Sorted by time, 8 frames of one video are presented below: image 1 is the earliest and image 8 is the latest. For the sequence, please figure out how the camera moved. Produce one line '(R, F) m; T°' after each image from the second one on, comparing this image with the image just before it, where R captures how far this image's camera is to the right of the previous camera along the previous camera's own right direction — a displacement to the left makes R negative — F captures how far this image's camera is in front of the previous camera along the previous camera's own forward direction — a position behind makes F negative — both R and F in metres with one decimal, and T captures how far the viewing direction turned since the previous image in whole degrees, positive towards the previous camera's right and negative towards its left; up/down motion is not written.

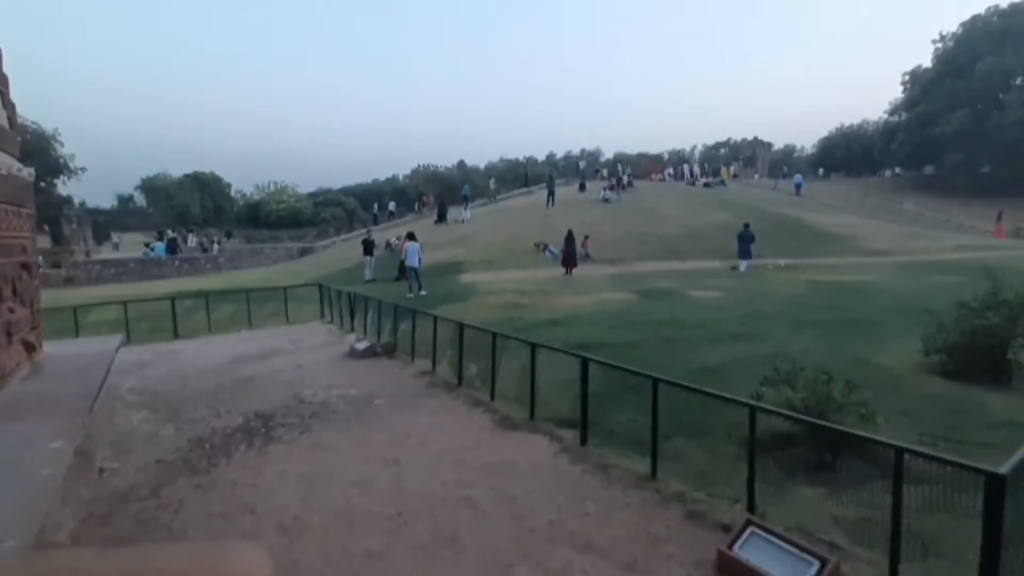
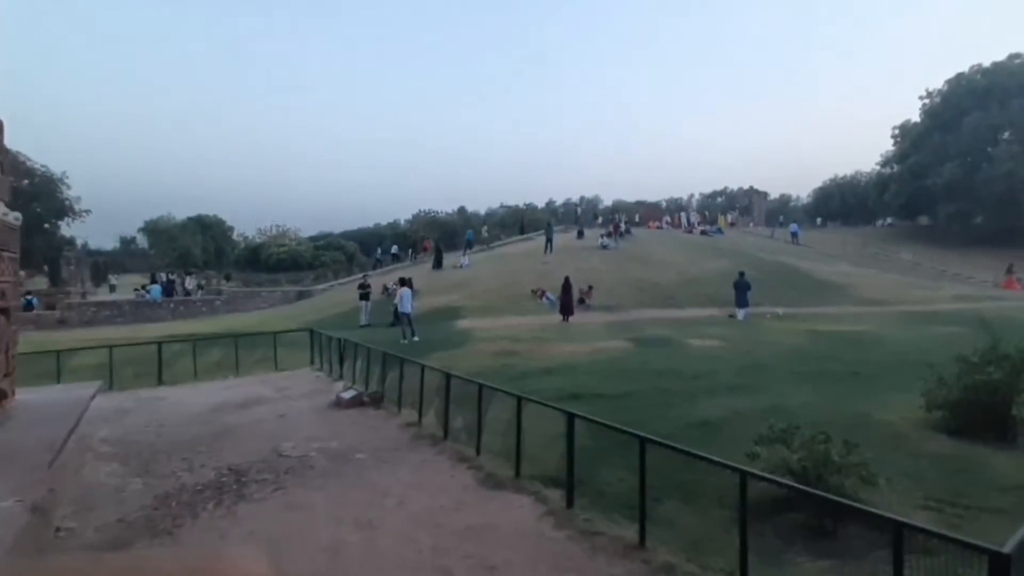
(+0.2, +0.1) m; 0°
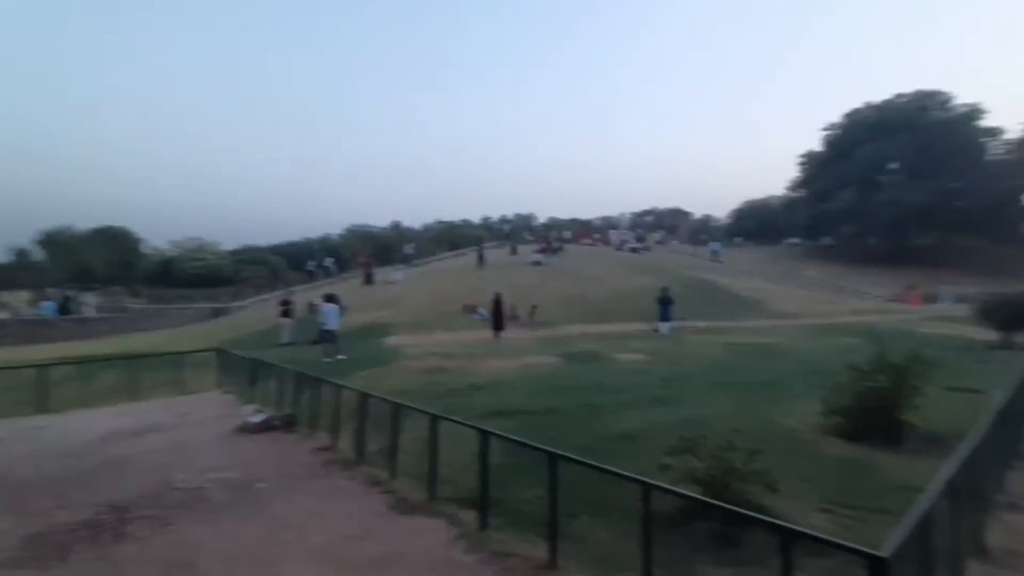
(+0.2, +0.1) m; +7°
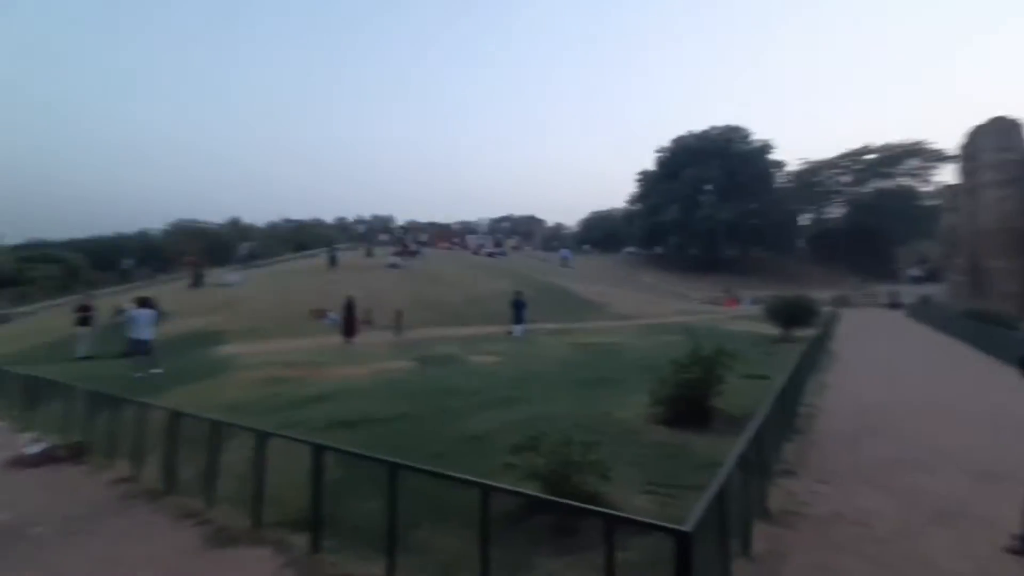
(+0.2, +0.1) m; +16°
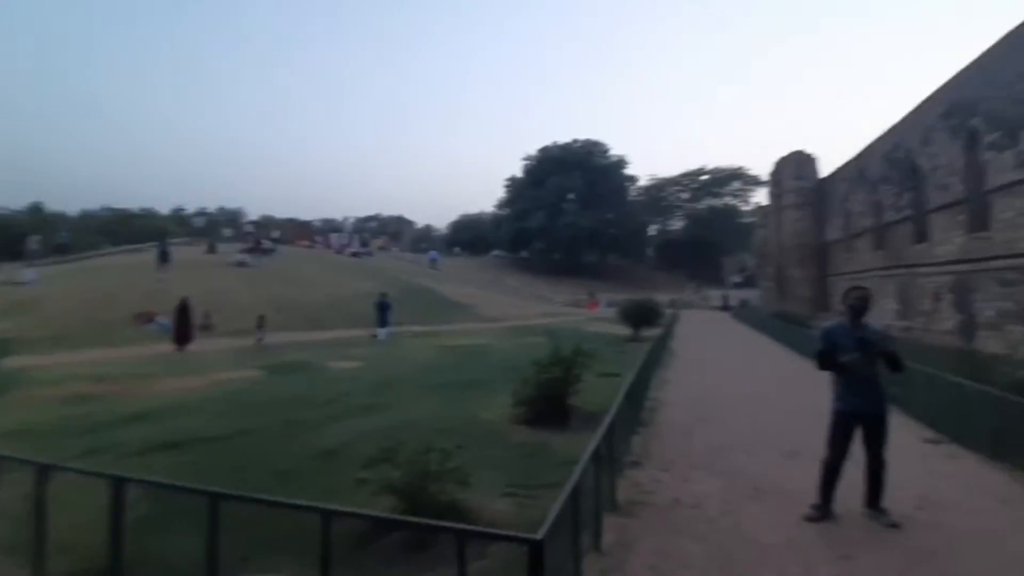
(+0.1, +0.2) m; +15°
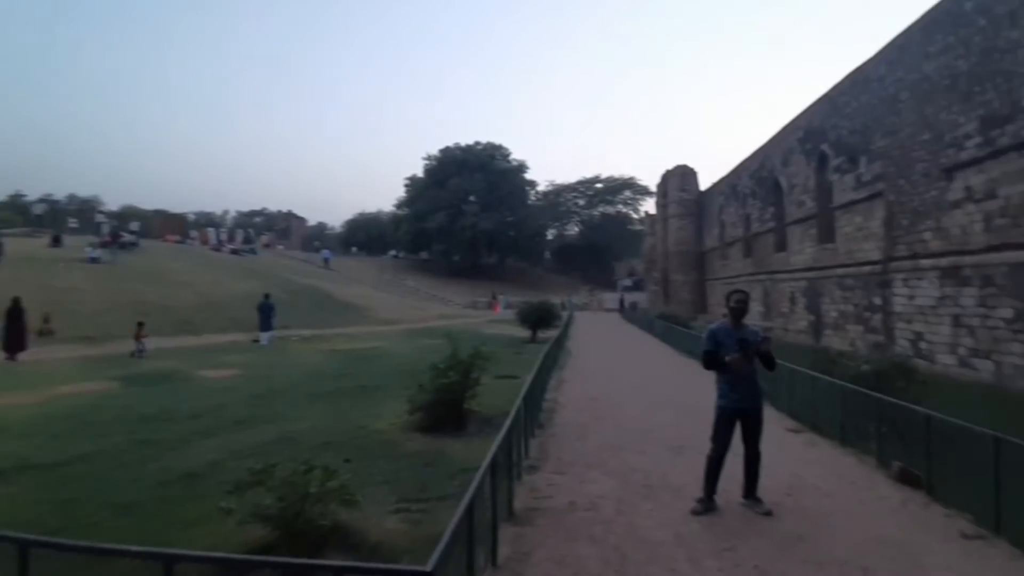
(+0.1, +0.3) m; +11°
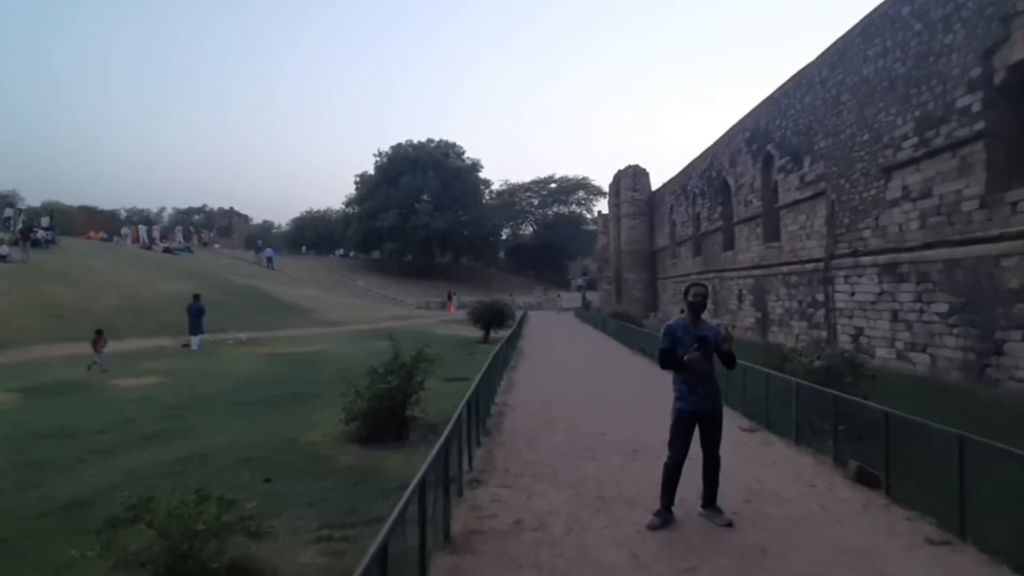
(+0.2, +0.6) m; +5°
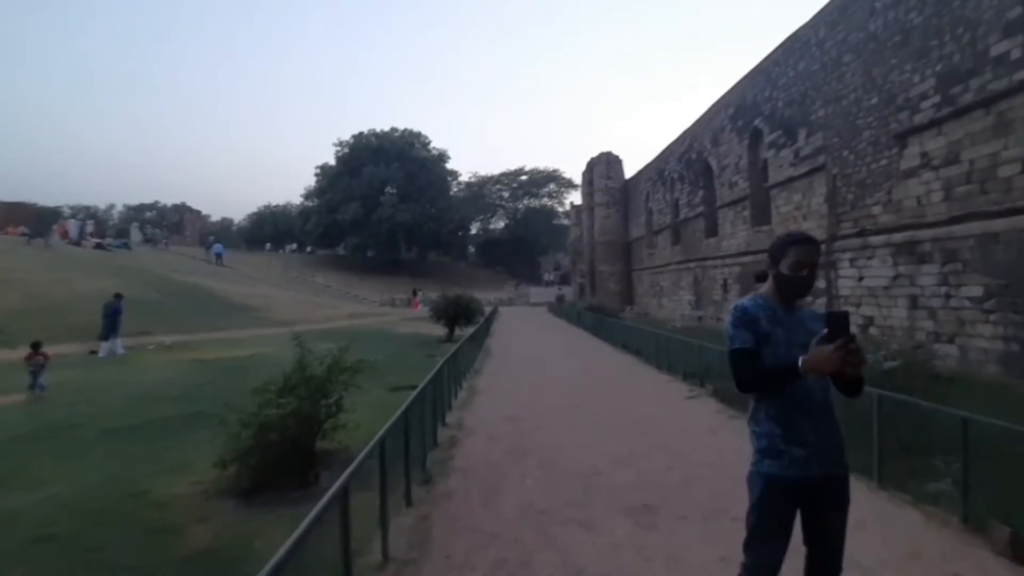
(+0.2, +2.5) m; +3°
